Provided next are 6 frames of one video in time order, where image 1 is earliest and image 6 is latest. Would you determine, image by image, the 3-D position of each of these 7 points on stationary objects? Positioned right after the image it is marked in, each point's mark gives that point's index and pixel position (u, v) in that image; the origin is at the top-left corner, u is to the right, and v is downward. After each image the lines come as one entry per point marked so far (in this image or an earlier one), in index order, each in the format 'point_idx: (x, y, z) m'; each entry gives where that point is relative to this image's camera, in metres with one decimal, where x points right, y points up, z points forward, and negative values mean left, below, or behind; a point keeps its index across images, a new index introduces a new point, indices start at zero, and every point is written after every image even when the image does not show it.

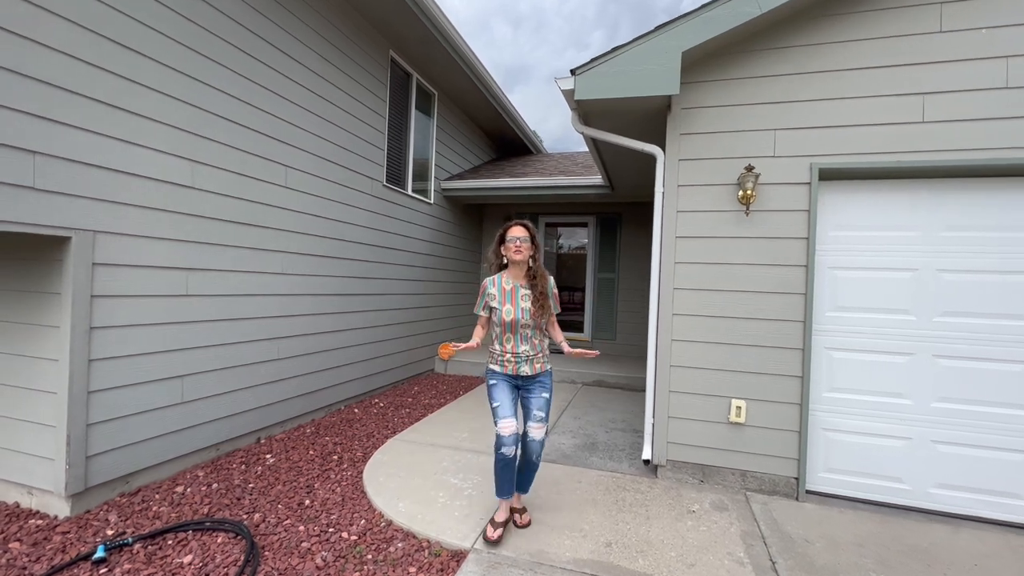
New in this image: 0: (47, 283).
0: (-2.5, 0.0, +2.4) m
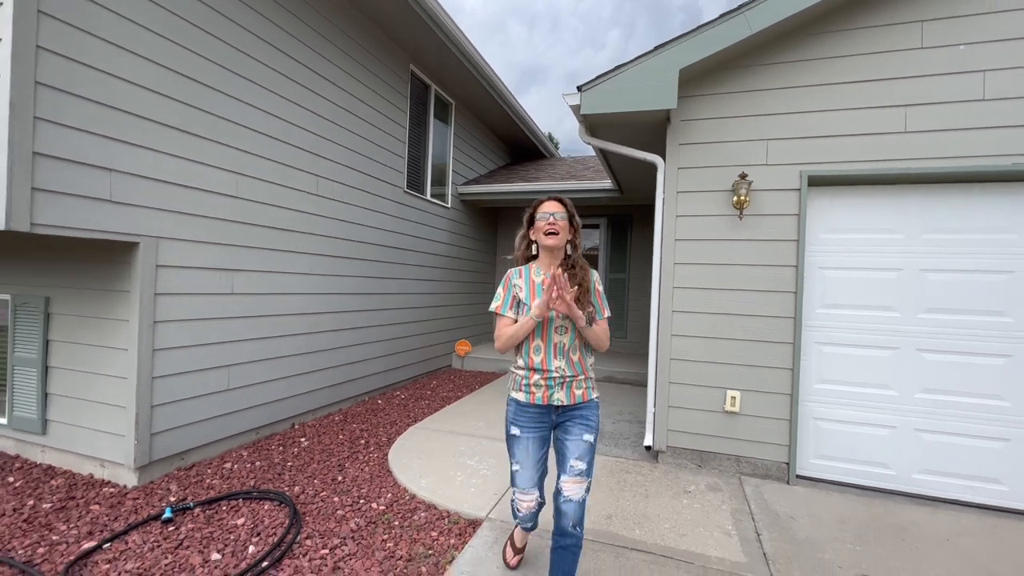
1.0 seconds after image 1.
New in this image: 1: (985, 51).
0: (-2.4, 0.0, +2.8) m
1: (+2.9, +1.5, +2.8) m
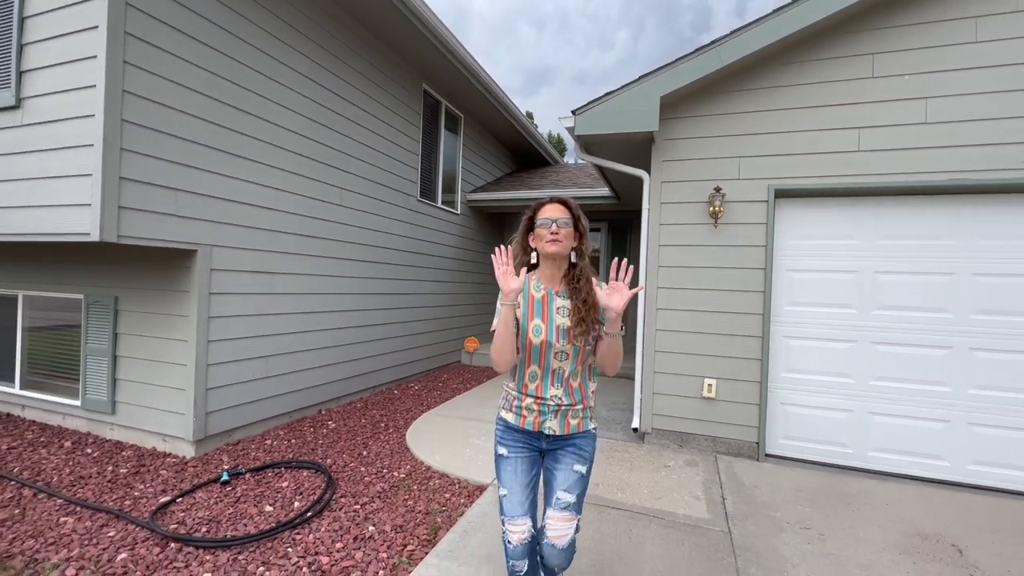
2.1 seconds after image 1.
0: (-2.4, 0.0, +3.3) m
1: (+3.0, +1.5, +3.2) m
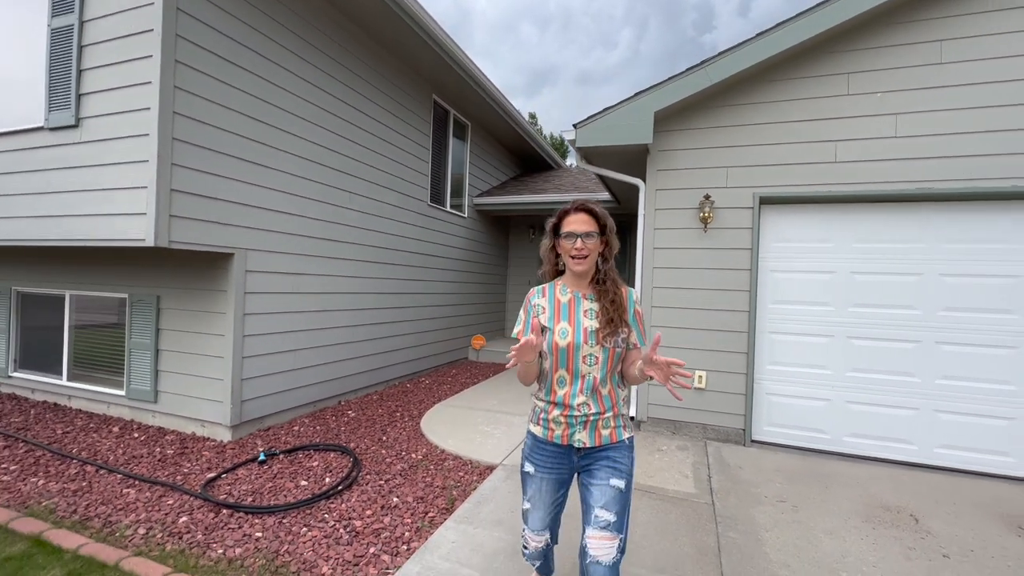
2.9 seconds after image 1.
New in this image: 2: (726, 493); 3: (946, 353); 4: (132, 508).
0: (-2.3, 0.0, +3.6) m
1: (+3.0, +1.5, +3.5) m
2: (+1.4, -1.3, +3.0) m
3: (+3.3, -0.5, +3.4) m
4: (-2.2, -1.3, +2.6) m
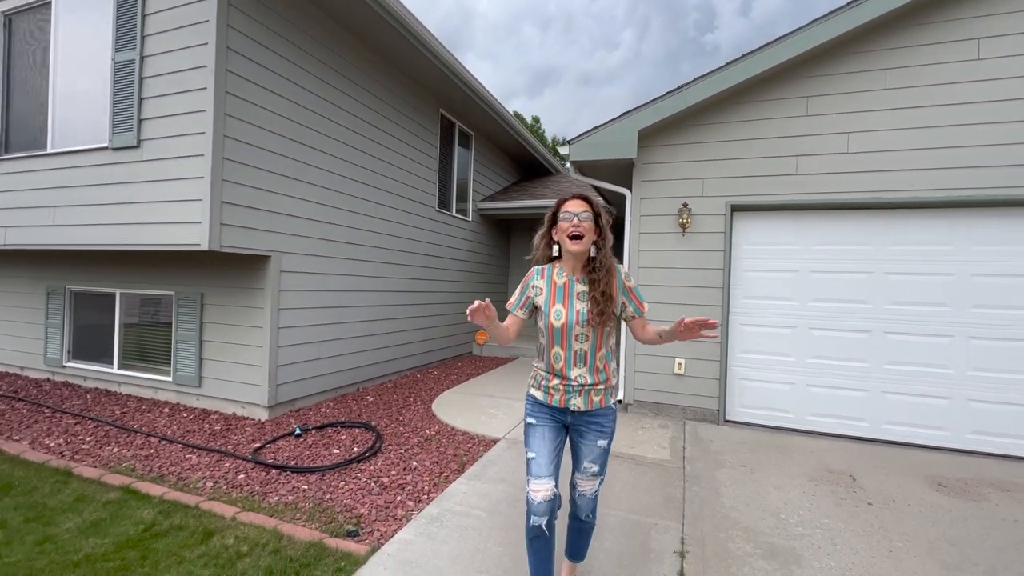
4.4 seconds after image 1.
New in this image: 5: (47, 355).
0: (-2.3, +0.1, +4.1) m
1: (+3.0, +1.5, +4.0) m
2: (+1.4, -1.3, +3.5) m
3: (+3.3, -0.5, +3.9) m
4: (-2.2, -1.2, +3.1) m
5: (-5.3, -0.8, +5.1) m
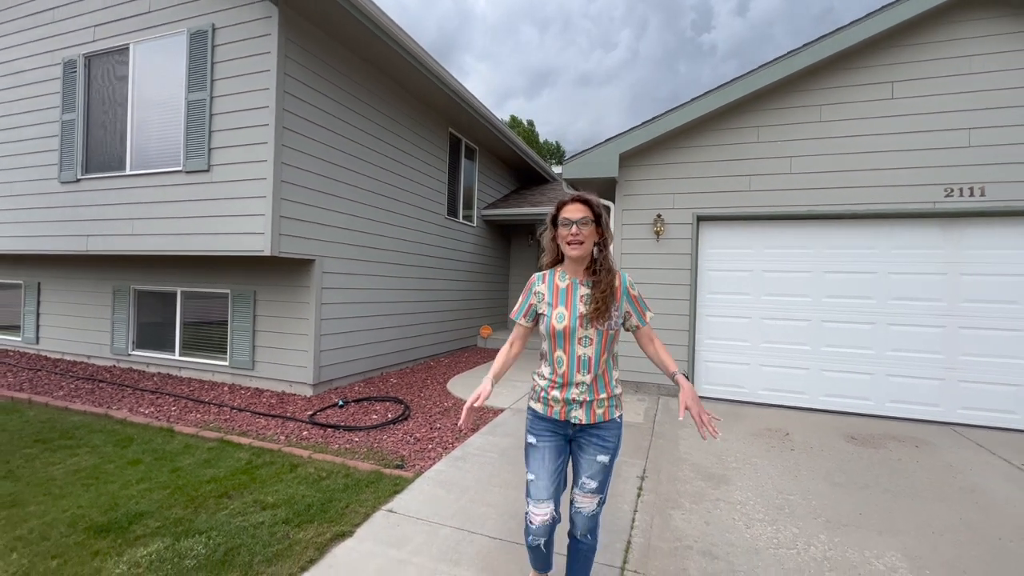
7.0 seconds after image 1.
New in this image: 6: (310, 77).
0: (-2.3, +0.1, +5.0) m
1: (+3.0, +1.6, +4.9) m
2: (+1.5, -1.3, +4.3) m
3: (+3.4, -0.4, +4.8) m
4: (-2.1, -1.2, +4.0) m
5: (-5.3, -0.8, +6.0) m
6: (-2.1, +2.2, +4.8) m
